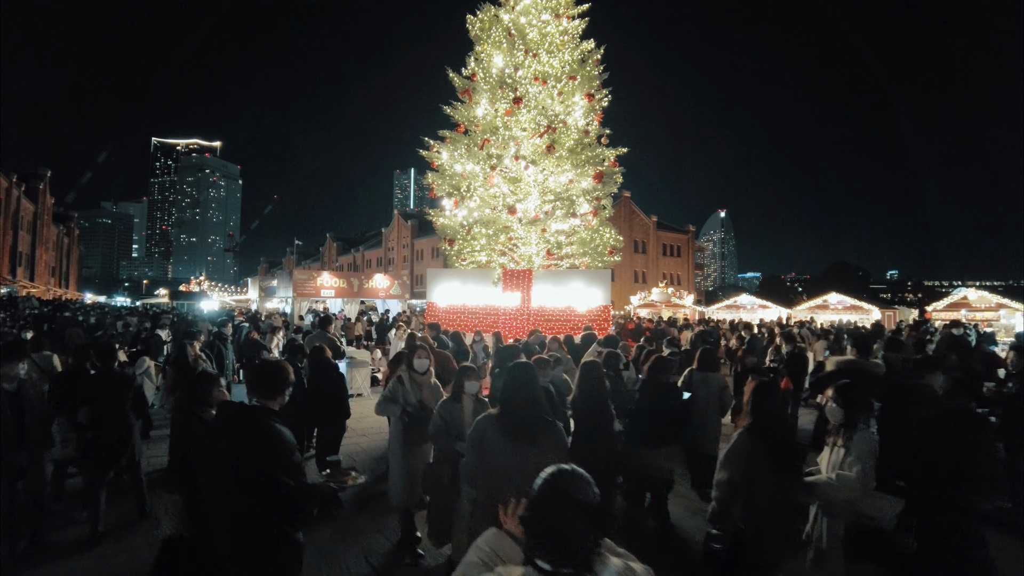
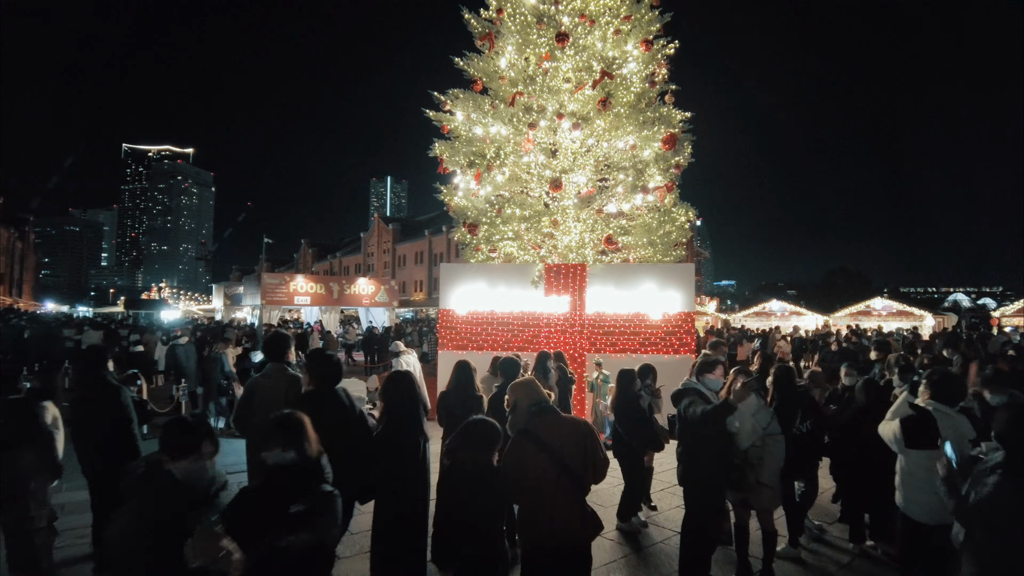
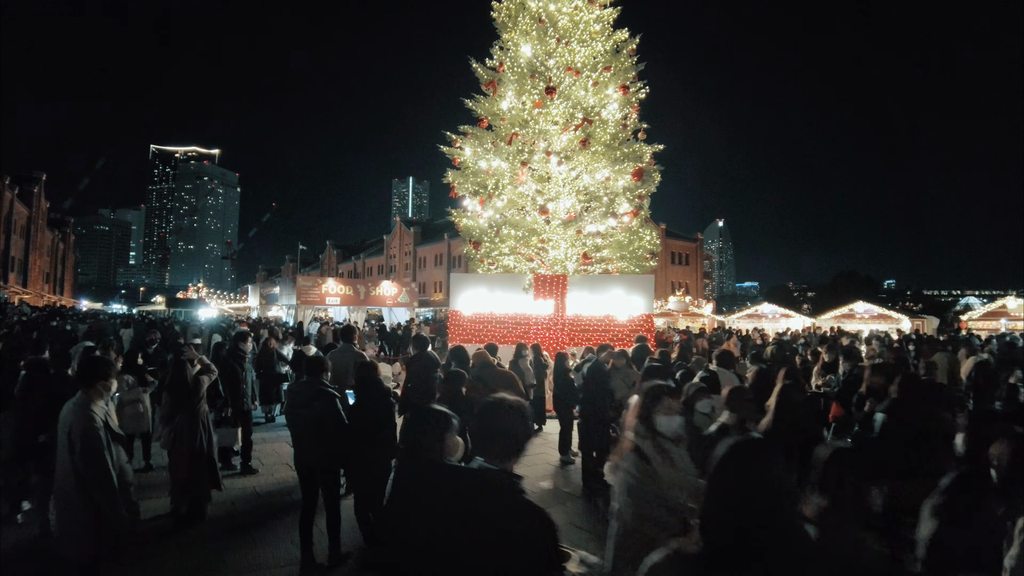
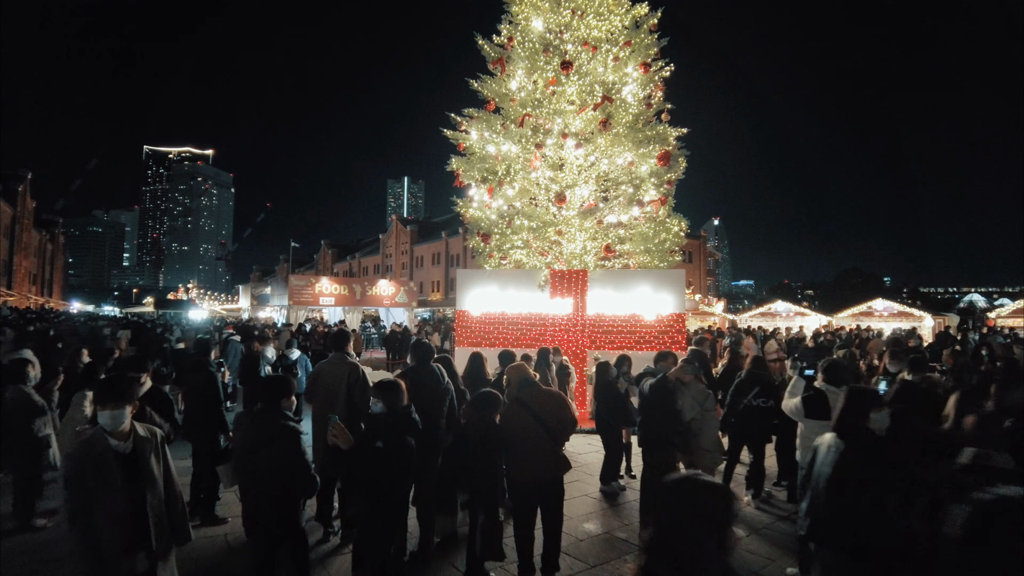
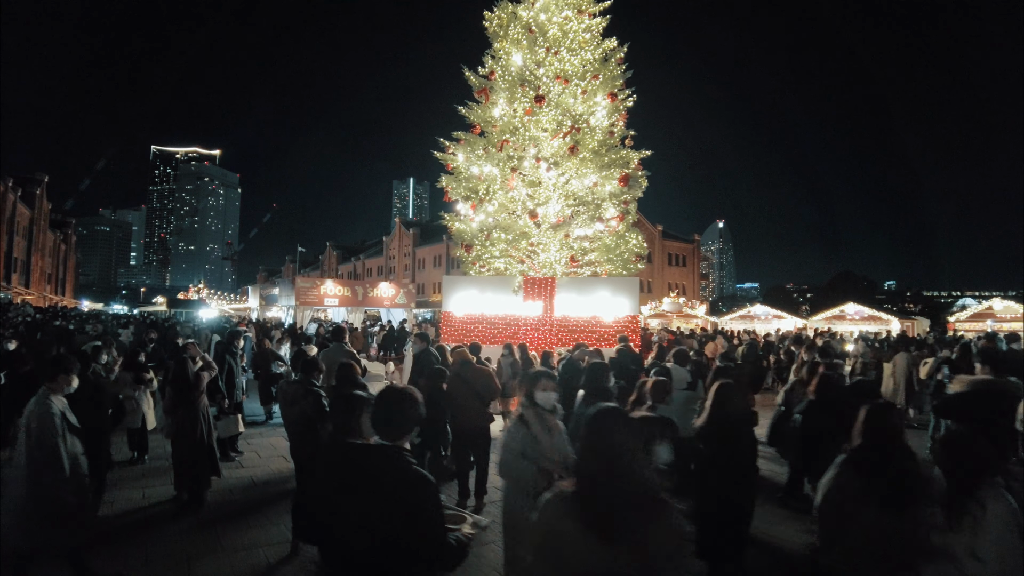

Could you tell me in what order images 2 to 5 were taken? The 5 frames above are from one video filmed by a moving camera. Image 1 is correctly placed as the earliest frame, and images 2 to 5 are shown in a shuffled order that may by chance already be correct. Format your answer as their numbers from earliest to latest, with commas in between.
5, 3, 4, 2
